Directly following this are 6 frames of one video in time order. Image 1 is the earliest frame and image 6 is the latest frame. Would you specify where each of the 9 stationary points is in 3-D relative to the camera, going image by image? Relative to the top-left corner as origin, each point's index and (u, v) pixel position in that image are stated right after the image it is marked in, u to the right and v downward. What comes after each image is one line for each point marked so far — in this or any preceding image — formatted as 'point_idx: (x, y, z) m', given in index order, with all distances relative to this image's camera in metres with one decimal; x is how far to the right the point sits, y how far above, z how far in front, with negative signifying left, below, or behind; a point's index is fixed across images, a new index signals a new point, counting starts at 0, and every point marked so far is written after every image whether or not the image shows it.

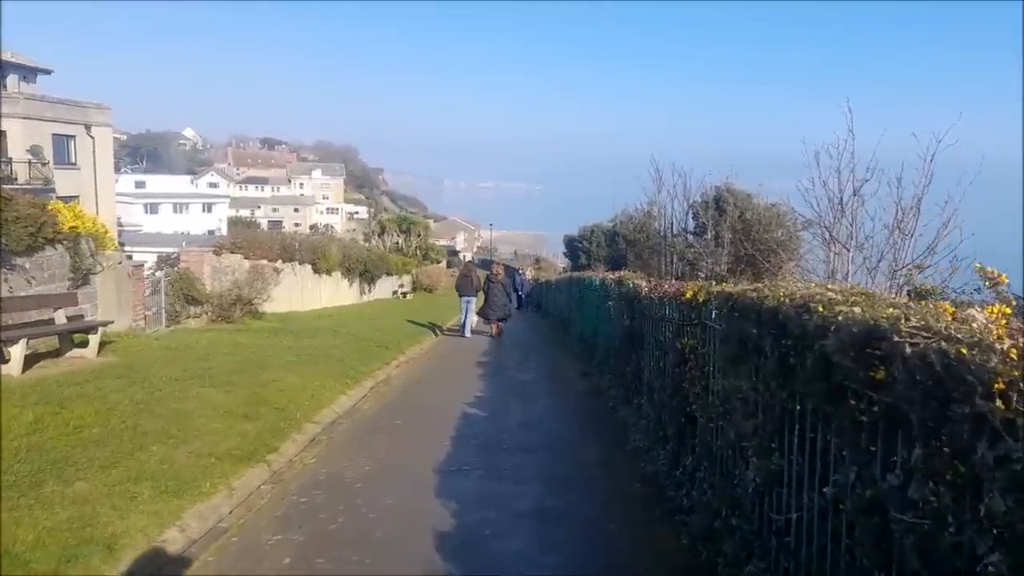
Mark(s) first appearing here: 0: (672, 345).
0: (+1.3, -0.4, +7.3) m
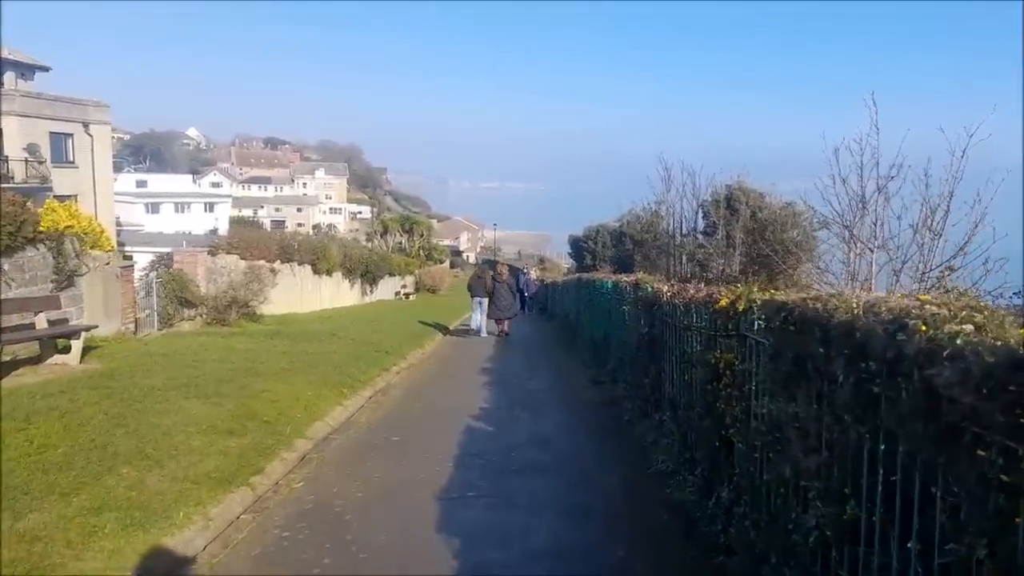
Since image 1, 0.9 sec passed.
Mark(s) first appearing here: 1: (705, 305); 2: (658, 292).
0: (+1.3, -0.5, +6.6) m
1: (+1.4, -0.1, +6.8) m
2: (+1.4, 0.0, +8.9) m
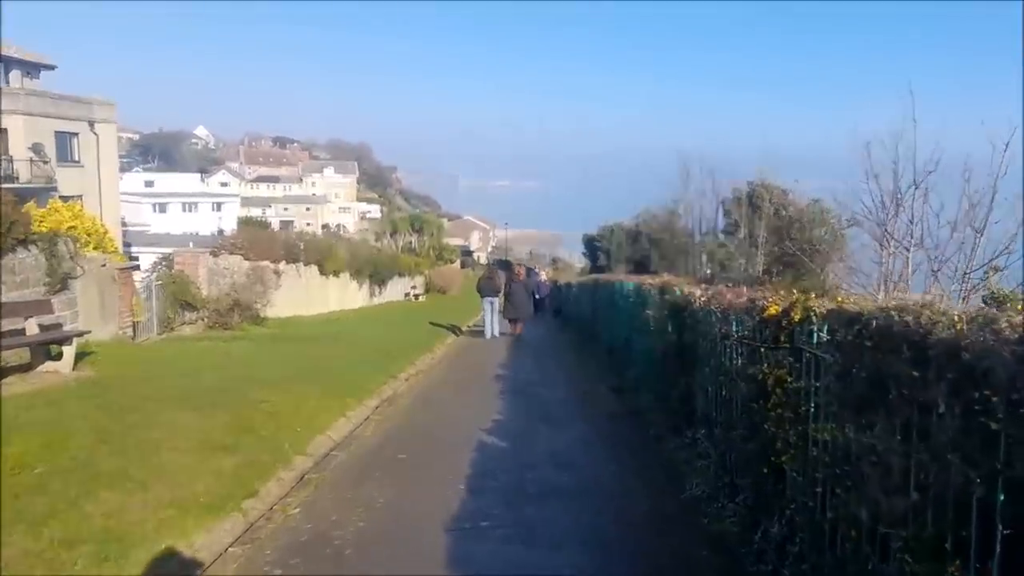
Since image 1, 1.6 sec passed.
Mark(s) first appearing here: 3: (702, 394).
0: (+1.5, -0.5, +5.9) m
1: (+1.5, -0.2, +6.1) m
2: (+1.5, -0.1, +8.2) m
3: (+1.5, -0.9, +7.5) m
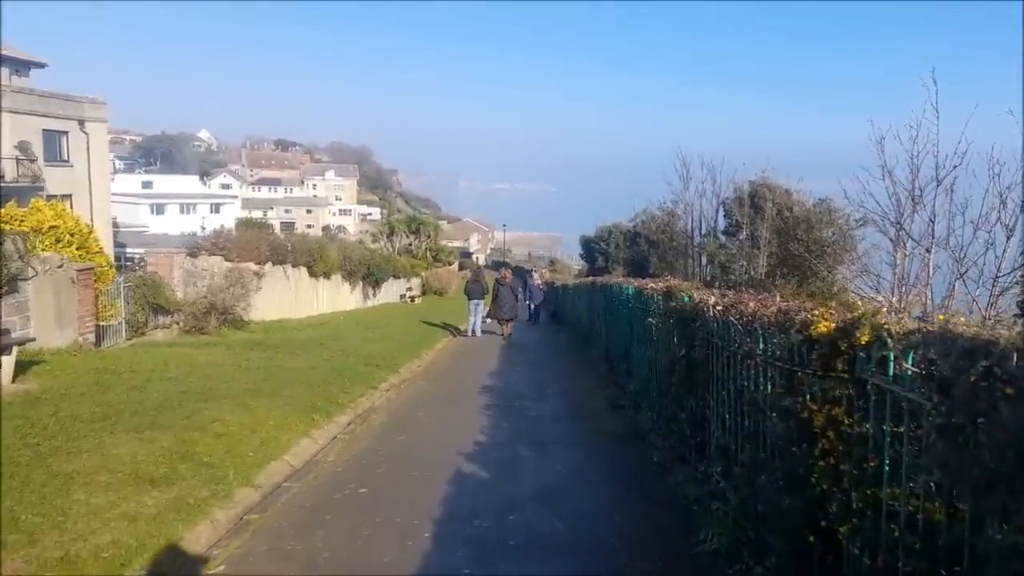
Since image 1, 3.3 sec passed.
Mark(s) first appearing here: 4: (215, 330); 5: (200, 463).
0: (+1.3, -0.6, +4.6) m
1: (+1.4, -0.2, +4.8) m
2: (+1.4, -0.1, +6.9) m
3: (+1.4, -0.9, +6.2) m
4: (-6.4, -0.9, +19.9) m
5: (-2.7, -1.5, +7.9) m
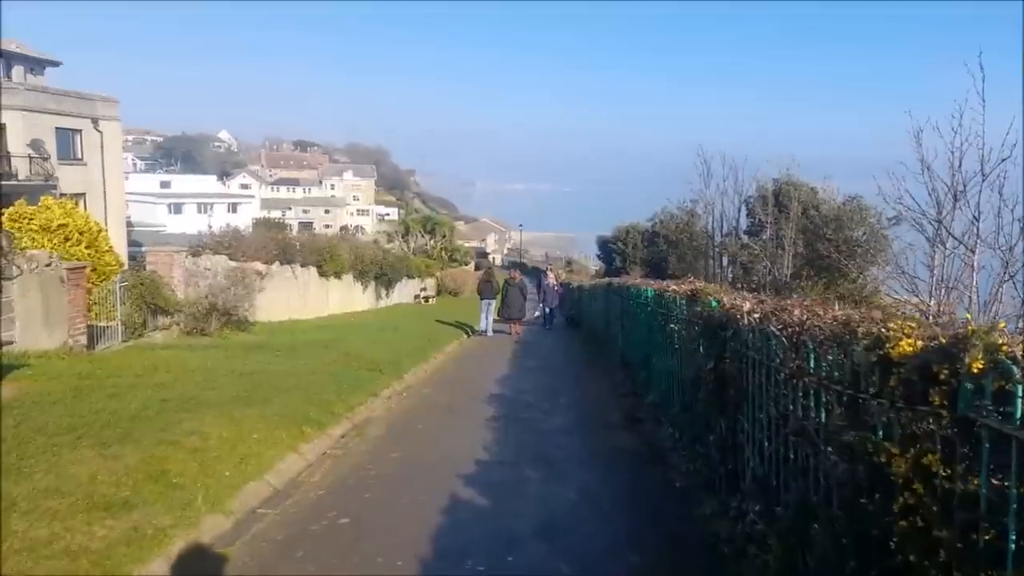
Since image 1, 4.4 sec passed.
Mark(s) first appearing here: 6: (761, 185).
0: (+1.3, -0.6, +3.6) m
1: (+1.4, -0.2, +3.9) m
2: (+1.4, -0.1, +5.9) m
3: (+1.4, -0.9, +5.3) m
4: (-6.1, -0.9, +19.1) m
5: (-2.6, -1.5, +7.1) m
6: (+5.3, +2.2, +19.4) m
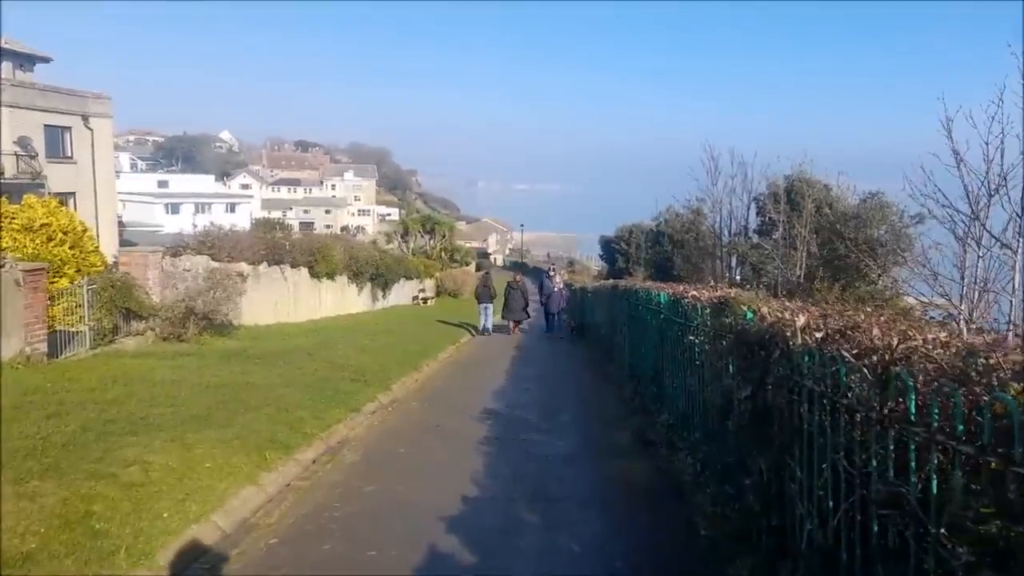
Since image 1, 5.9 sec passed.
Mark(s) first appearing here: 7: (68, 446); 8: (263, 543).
0: (+1.2, -0.6, +2.4) m
1: (+1.3, -0.3, +2.7) m
2: (+1.3, -0.2, +4.7) m
3: (+1.3, -1.0, +4.1) m
4: (-6.2, -0.9, +17.9) m
5: (-2.7, -1.5, +5.9) m
6: (+5.3, +2.1, +18.2) m
7: (-3.7, -1.3, +7.8) m
8: (-1.6, -1.7, +6.0) m
